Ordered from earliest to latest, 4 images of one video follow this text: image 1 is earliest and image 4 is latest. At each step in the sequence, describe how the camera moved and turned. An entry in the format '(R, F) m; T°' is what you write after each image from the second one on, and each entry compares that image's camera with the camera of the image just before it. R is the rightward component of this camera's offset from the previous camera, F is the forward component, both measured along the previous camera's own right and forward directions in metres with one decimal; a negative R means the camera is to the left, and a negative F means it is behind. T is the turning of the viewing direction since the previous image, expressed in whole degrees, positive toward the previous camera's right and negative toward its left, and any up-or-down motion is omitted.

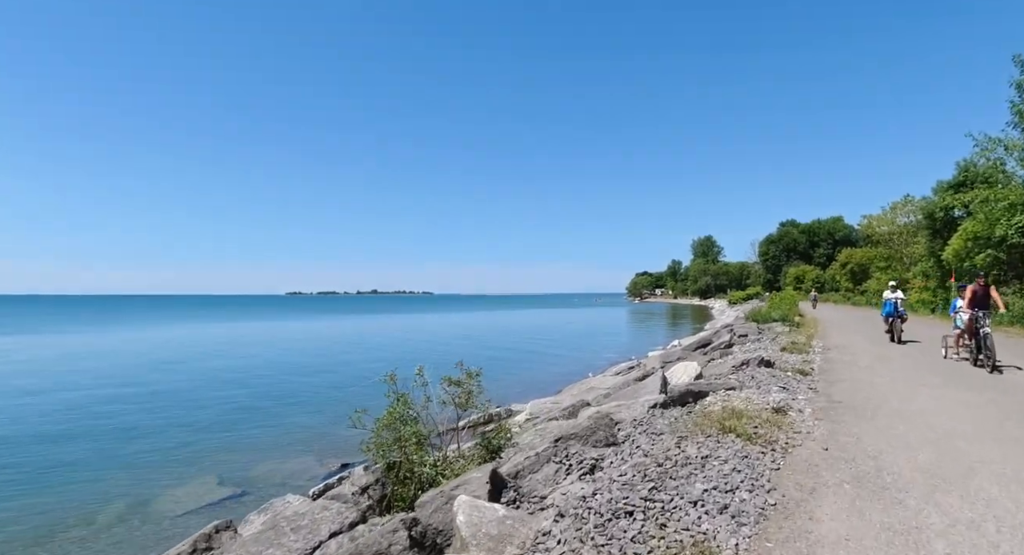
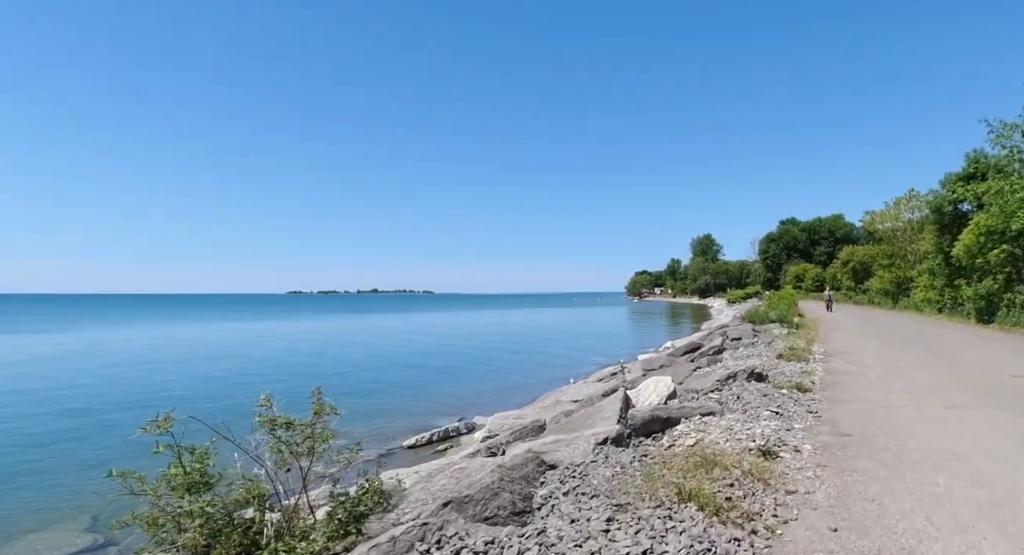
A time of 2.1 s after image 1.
(+1.2, +2.3) m; 0°
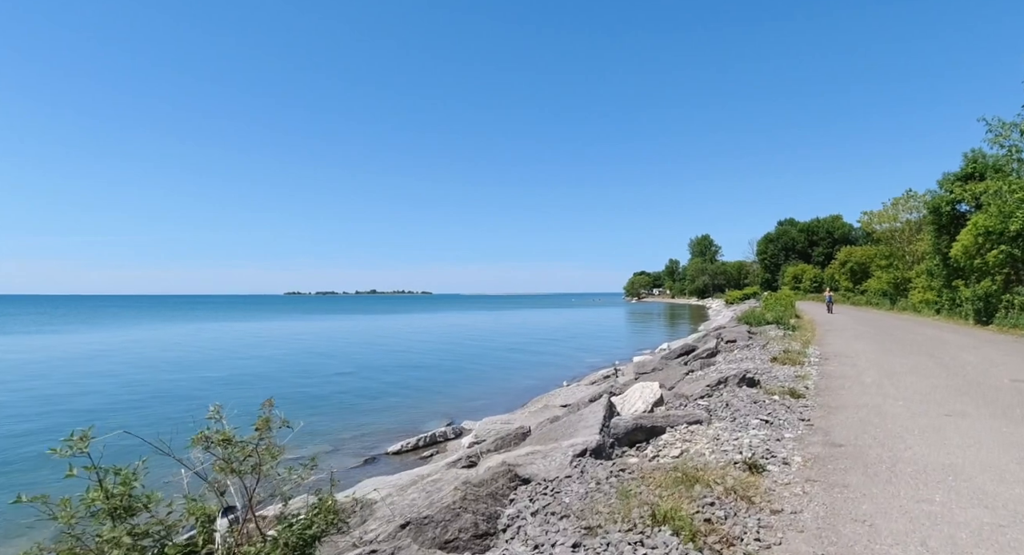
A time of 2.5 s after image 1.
(+0.3, +0.4) m; 0°
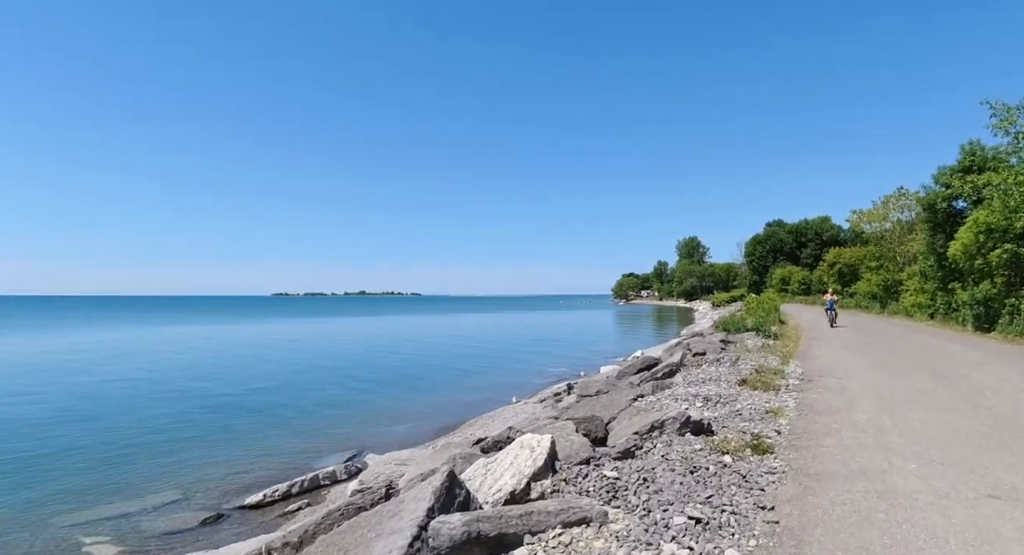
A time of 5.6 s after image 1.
(+1.9, +3.3) m; +1°
